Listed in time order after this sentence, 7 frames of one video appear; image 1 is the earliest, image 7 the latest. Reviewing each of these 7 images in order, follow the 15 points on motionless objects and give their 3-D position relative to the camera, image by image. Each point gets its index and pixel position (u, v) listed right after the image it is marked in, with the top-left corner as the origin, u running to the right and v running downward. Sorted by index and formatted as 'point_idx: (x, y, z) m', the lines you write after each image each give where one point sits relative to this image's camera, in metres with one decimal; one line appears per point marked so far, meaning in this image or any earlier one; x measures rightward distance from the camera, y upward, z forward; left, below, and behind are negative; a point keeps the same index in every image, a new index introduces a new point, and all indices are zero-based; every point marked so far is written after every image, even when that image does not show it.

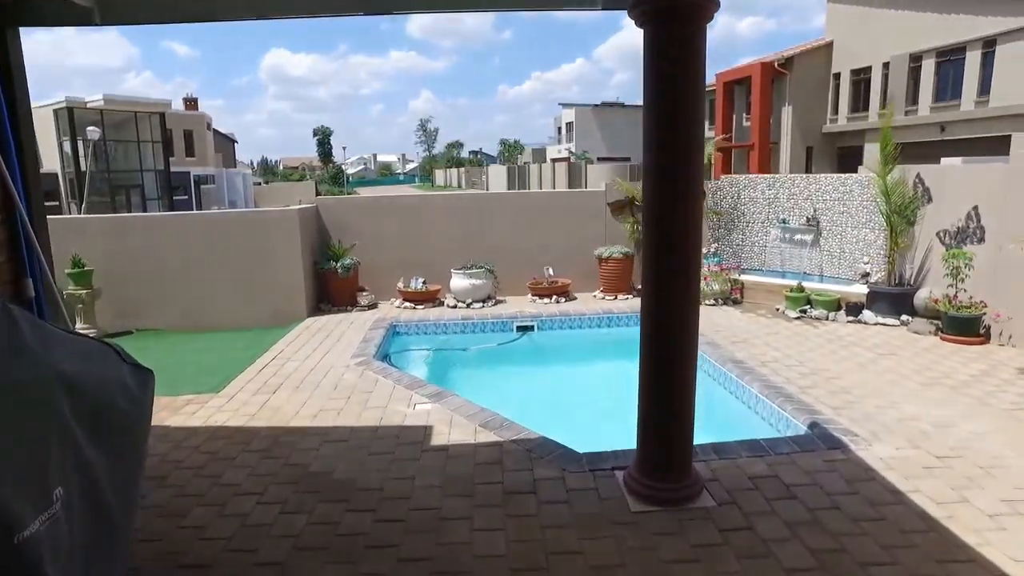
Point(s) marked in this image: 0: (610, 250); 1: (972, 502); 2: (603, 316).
0: (+1.5, +0.6, +10.0) m
1: (+2.6, -1.2, +3.6) m
2: (+1.3, -0.4, +9.0) m
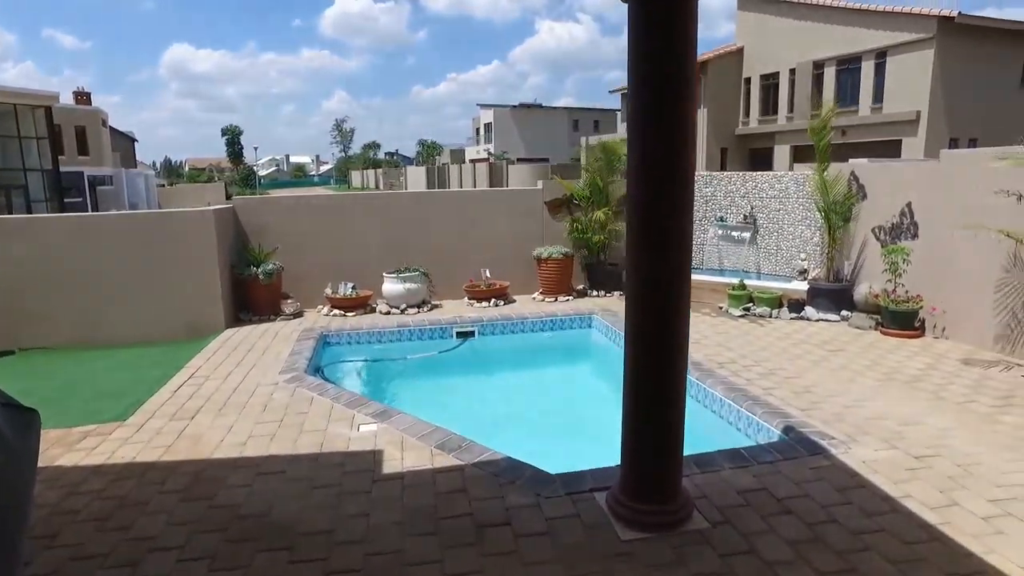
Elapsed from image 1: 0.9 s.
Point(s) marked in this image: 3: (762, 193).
0: (+0.6, +0.6, +9.7) m
1: (+2.5, -1.2, +3.5) m
2: (+0.5, -0.4, +8.6) m
3: (+3.8, +1.4, +9.6) m
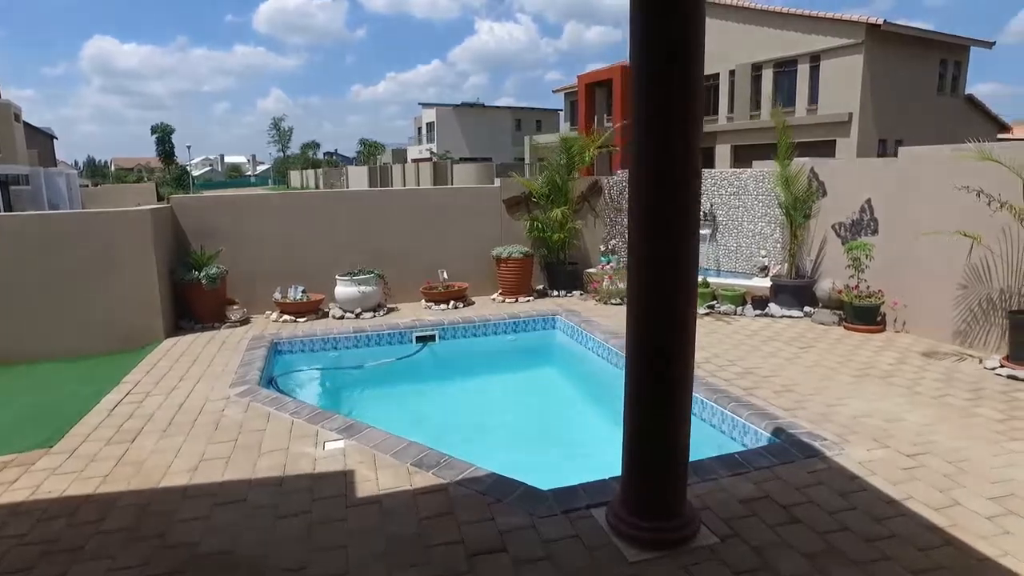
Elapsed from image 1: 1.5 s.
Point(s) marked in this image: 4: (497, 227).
0: (-0.1, +0.6, +9.4) m
1: (+2.4, -1.2, +3.4) m
2: (0.0, -0.4, +8.4) m
3: (+3.2, +1.5, +9.6) m
4: (-0.2, +0.9, +9.8) m
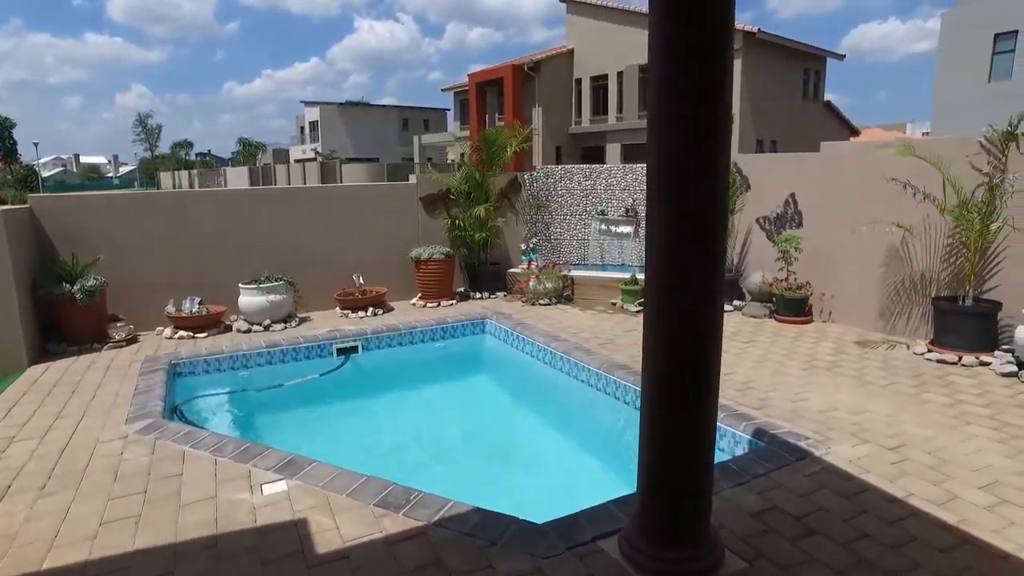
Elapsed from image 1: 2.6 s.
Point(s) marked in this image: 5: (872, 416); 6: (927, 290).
0: (-1.2, +0.5, +8.8) m
1: (+2.4, -1.1, +3.4) m
2: (-0.9, -0.5, +7.8) m
3: (+2.0, +1.5, +9.5) m
4: (-1.4, +0.9, +9.2) m
5: (+2.6, -0.9, +4.6) m
6: (+4.2, 0.0, +6.4) m
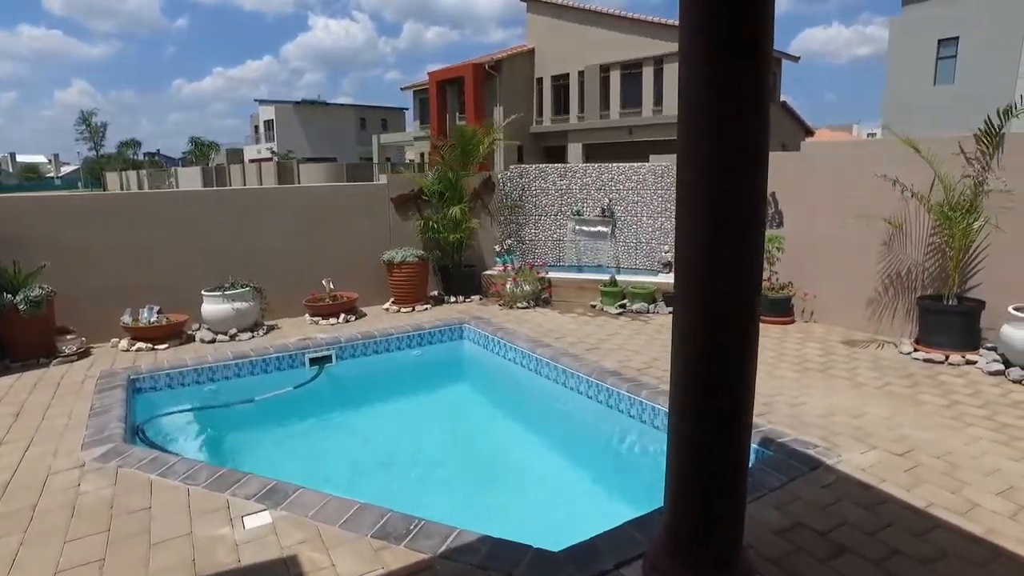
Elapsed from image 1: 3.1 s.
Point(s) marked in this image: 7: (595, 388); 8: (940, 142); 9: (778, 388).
0: (-1.5, +0.5, +8.5) m
1: (+2.4, -1.1, +3.3) m
2: (-1.1, -0.5, +7.5) m
3: (+1.6, +1.5, +9.4) m
4: (-1.8, +0.8, +8.8) m
5: (+2.6, -0.9, +4.5) m
6: (+4.0, 0.0, +6.4) m
7: (+0.8, -0.9, +5.8) m
8: (+4.1, +1.4, +6.0) m
9: (+2.1, -0.8, +5.1) m
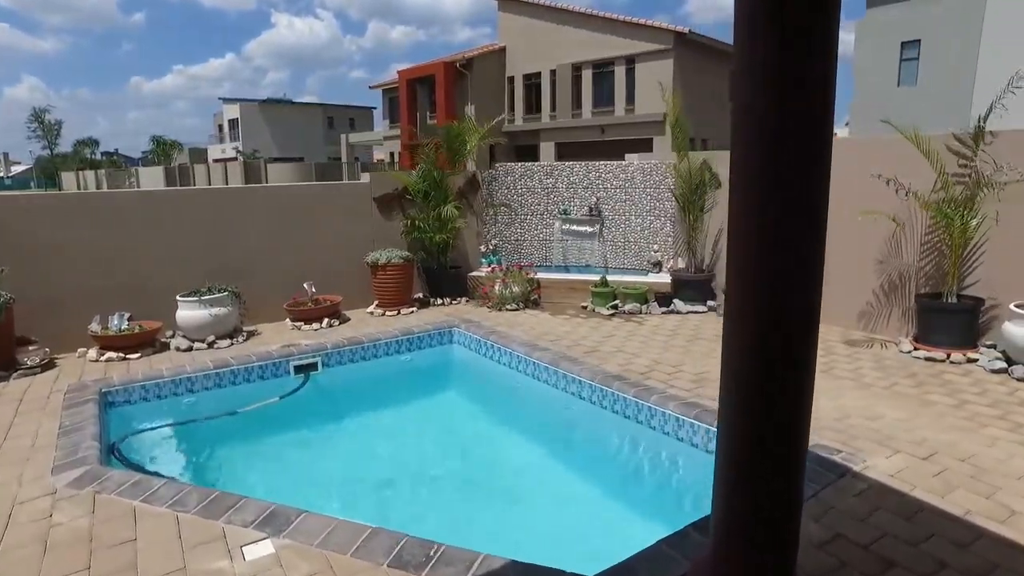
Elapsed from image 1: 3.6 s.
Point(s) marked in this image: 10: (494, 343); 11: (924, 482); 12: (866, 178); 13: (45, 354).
0: (-1.6, +0.4, +8.2) m
1: (+2.5, -1.1, +3.2) m
2: (-1.2, -0.6, +7.2) m
3: (+1.4, +1.5, +9.3) m
4: (-1.9, +0.8, +8.5) m
5: (+2.6, -0.9, +4.4) m
6: (+4.0, 0.0, +6.3) m
7: (+0.8, -0.9, +5.6) m
8: (+4.0, +1.4, +5.9) m
9: (+2.2, -0.8, +5.0) m
10: (-0.2, -0.6, +6.9) m
11: (+2.2, -1.1, +3.4) m
12: (+3.6, +1.1, +6.6) m
13: (-4.5, -0.6, +6.2) m
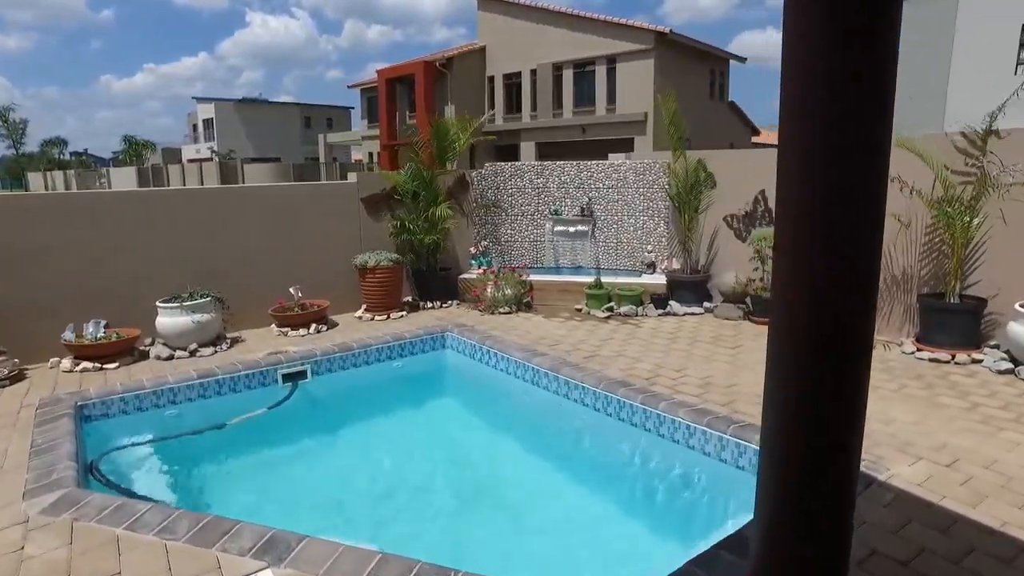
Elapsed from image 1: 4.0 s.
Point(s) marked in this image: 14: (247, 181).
0: (-1.7, +0.4, +8.0) m
1: (+2.6, -1.1, +3.1) m
2: (-1.3, -0.6, +7.0) m
3: (+1.2, +1.5, +9.1) m
4: (-2.0, +0.7, +8.3) m
5: (+2.6, -0.9, +4.3) m
6: (+3.9, 0.0, +6.3) m
7: (+0.8, -1.0, +5.4) m
8: (+4.0, +1.4, +5.9) m
9: (+2.2, -0.8, +4.8) m
10: (-0.2, -0.6, +6.7) m
11: (+2.3, -1.1, +3.3) m
12: (+3.5, +1.1, +6.5) m
13: (-4.6, -0.7, +5.8) m
14: (-7.9, +3.4, +19.8) m
